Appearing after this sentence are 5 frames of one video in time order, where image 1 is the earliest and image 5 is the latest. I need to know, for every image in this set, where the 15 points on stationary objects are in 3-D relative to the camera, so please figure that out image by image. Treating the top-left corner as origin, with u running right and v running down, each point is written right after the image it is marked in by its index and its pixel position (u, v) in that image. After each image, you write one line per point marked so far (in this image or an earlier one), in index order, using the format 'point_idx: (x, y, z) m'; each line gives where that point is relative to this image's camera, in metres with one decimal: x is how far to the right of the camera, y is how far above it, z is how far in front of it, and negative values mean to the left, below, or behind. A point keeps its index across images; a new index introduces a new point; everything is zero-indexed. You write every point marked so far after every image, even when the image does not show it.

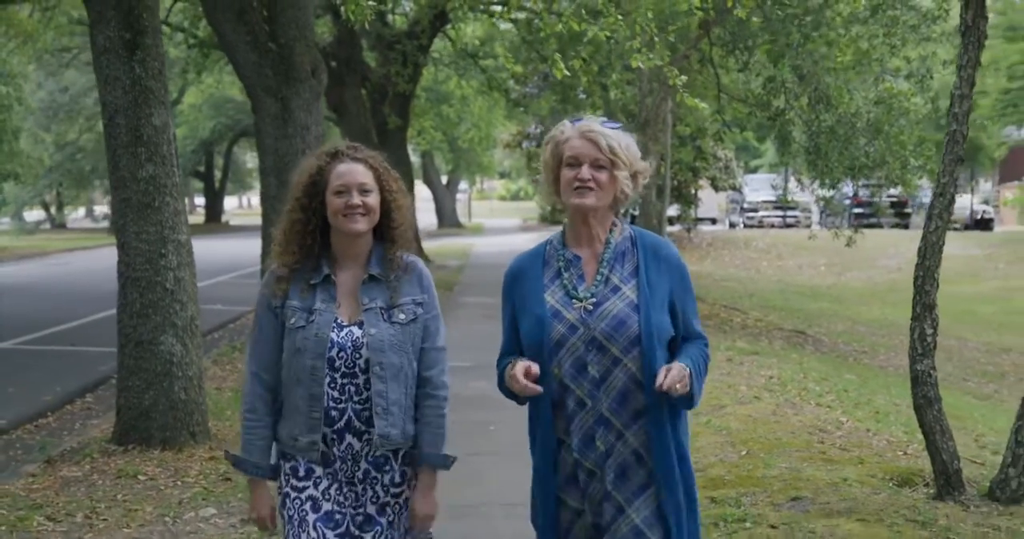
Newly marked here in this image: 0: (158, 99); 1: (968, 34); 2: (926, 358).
0: (-2.3, +1.1, +8.5) m
1: (+2.4, +1.2, +6.7) m
2: (+2.2, -0.5, +6.6) m
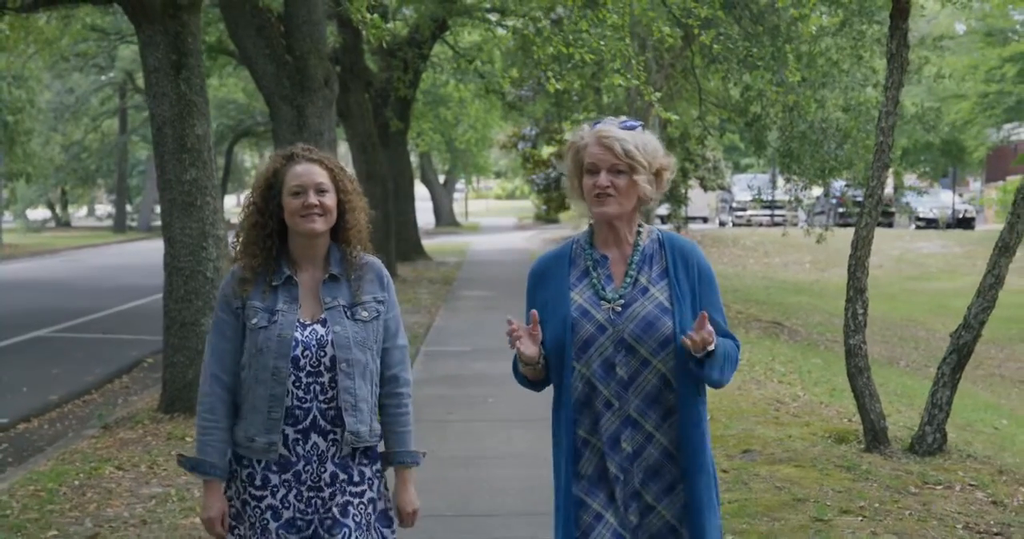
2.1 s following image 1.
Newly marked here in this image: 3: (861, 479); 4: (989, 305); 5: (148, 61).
0: (-2.4, +1.2, +9.7) m
1: (+2.4, +1.3, +8.0) m
2: (+2.1, -0.4, +7.9) m
3: (+1.9, -1.2, +7.1) m
4: (+2.8, -0.2, +7.6) m
5: (-2.7, +1.6, +9.5) m
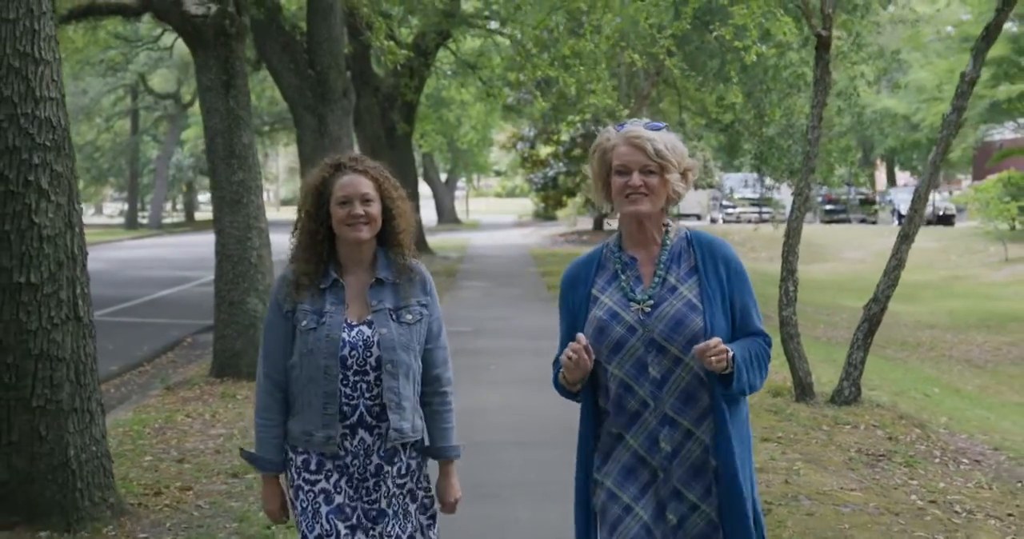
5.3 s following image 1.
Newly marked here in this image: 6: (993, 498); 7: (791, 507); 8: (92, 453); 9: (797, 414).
0: (-2.4, +1.3, +11.6) m
1: (+2.3, +1.4, +9.8) m
2: (+2.1, -0.3, +9.7) m
3: (+1.9, -1.0, +8.9) m
4: (+2.8, -0.1, +9.4) m
5: (-2.7, +1.7, +11.3) m
6: (+2.8, -1.3, +7.5) m
7: (+1.4, -1.2, +6.5) m
8: (-2.2, -1.0, +6.7) m
9: (+2.0, -1.0, +9.2) m
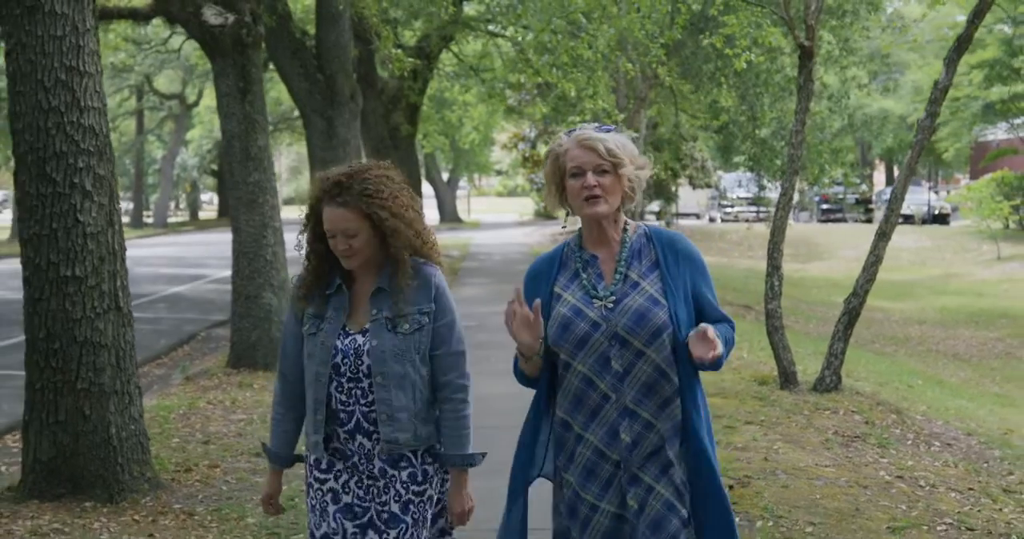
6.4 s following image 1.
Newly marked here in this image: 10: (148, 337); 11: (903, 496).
0: (-2.4, +1.4, +12.2) m
1: (+2.4, +1.4, +10.4) m
2: (+2.1, -0.2, +10.4) m
3: (+1.9, -1.0, +9.6) m
4: (+2.8, -0.1, +10.1) m
5: (-2.7, +1.7, +12.0) m
6: (+2.8, -1.3, +8.1) m
7: (+1.4, -1.2, +7.1) m
8: (-2.2, -0.9, +7.3) m
9: (+2.1, -1.0, +9.8) m
10: (-4.5, -0.9, +16.0) m
11: (+2.2, -1.3, +7.1) m
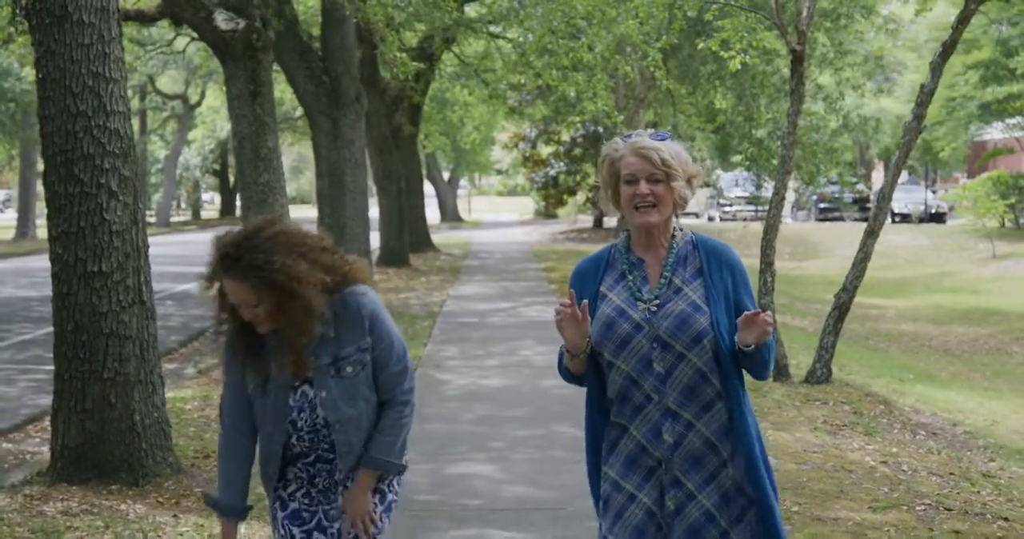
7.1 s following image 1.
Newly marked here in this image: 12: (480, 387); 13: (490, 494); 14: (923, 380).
0: (-2.4, +1.4, +12.6) m
1: (+2.4, +1.5, +10.8) m
2: (+2.1, -0.2, +10.8) m
3: (+1.9, -1.0, +10.0) m
4: (+2.8, 0.0, +10.5) m
5: (-2.7, +1.7, +12.4) m
6: (+2.9, -1.3, +8.5) m
7: (+1.4, -1.1, +7.5) m
8: (-2.2, -0.9, +7.7) m
9: (+2.1, -1.0, +10.2) m
10: (-4.5, -0.8, +16.4) m
11: (+2.2, -1.2, +7.5) m
12: (-0.3, -1.0, +11.3) m
13: (-0.1, -1.3, +7.5) m
14: (+4.7, -1.3, +14.8) m
